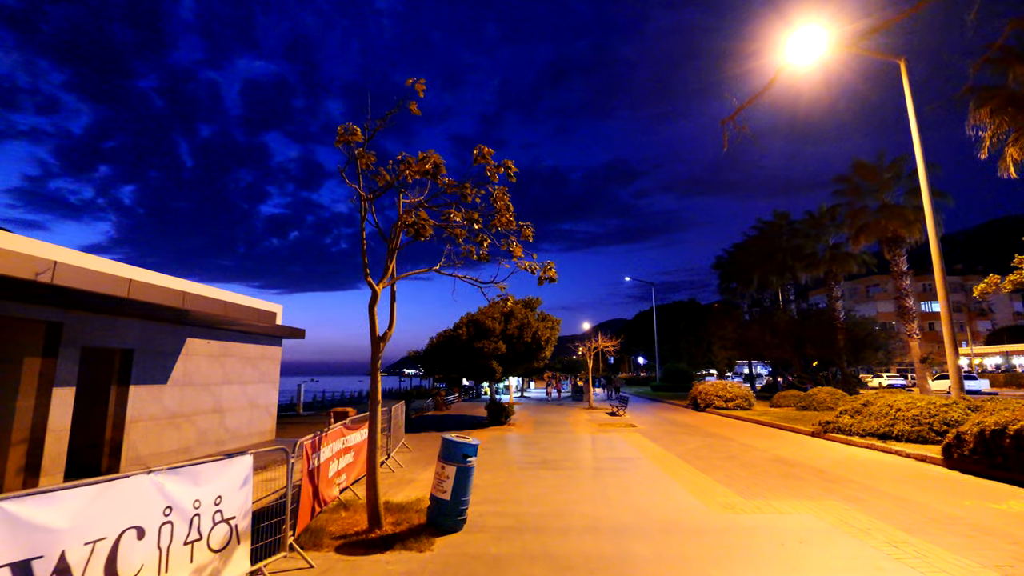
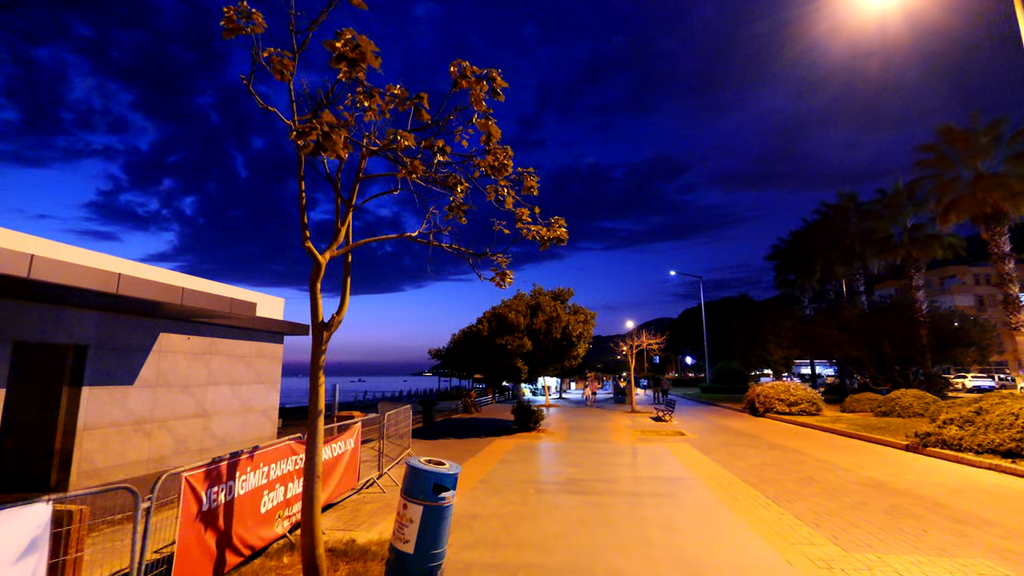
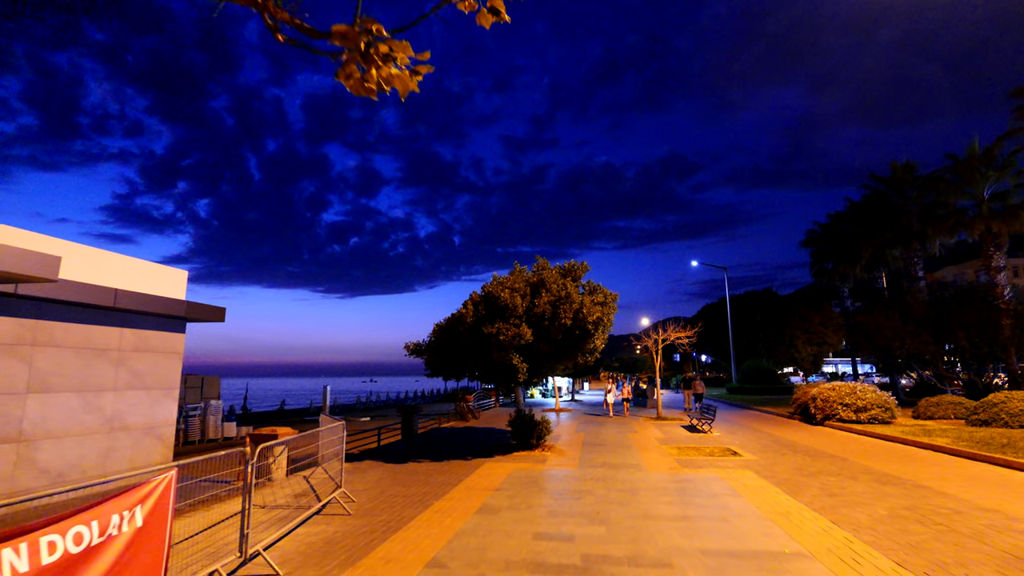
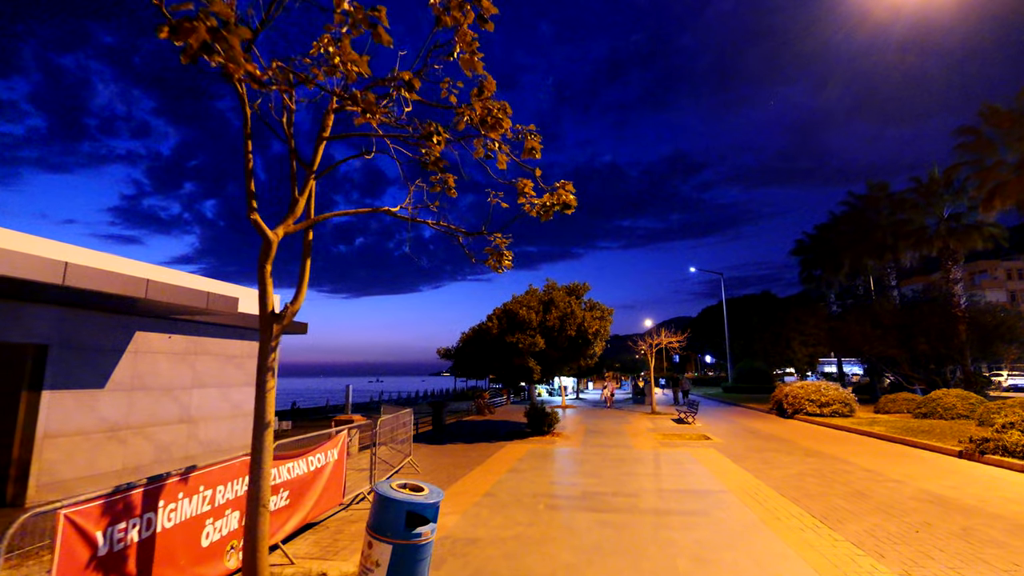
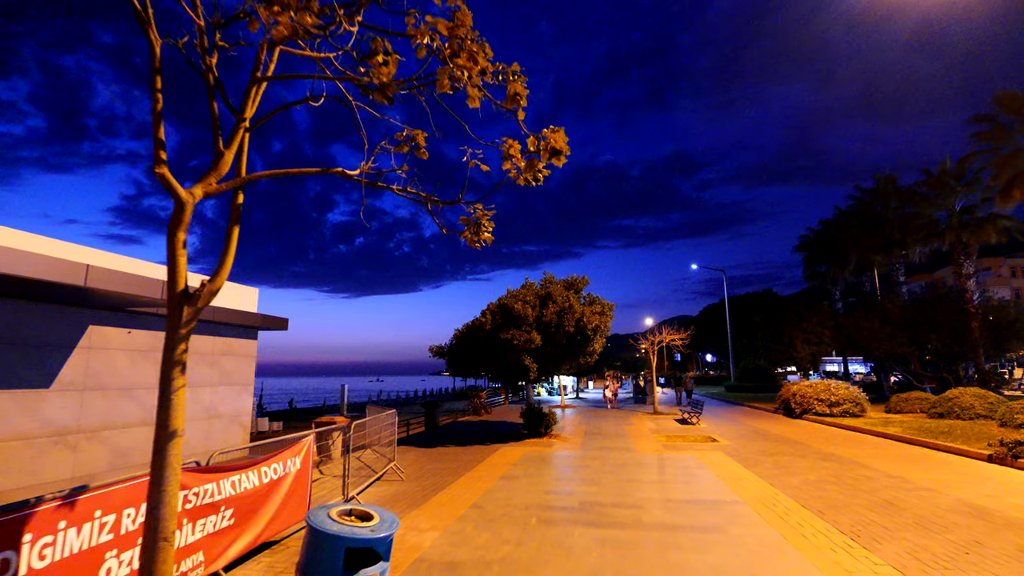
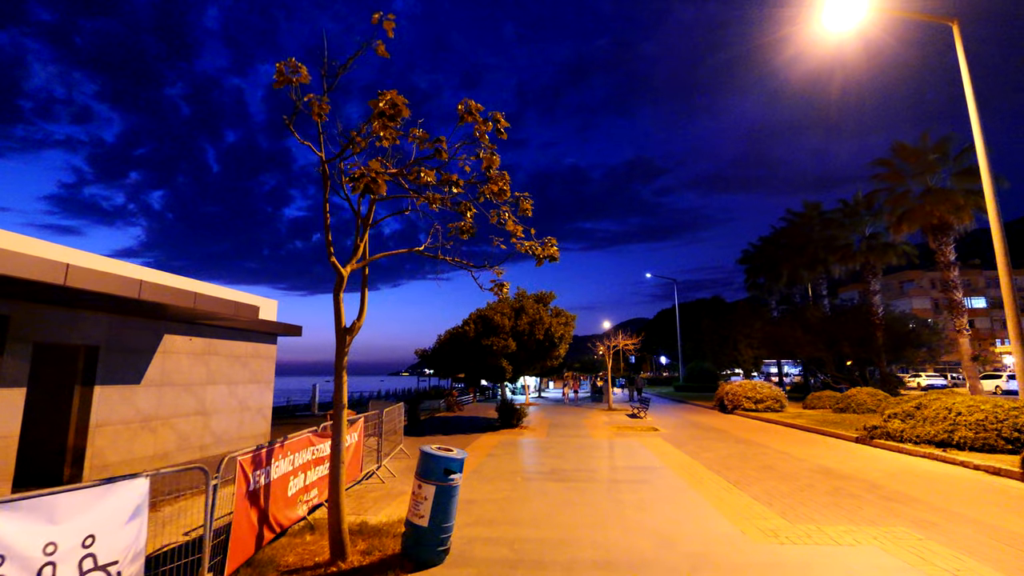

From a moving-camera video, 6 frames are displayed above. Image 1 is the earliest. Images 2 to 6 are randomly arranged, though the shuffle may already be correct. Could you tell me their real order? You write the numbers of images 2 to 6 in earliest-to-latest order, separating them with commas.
6, 2, 4, 5, 3
